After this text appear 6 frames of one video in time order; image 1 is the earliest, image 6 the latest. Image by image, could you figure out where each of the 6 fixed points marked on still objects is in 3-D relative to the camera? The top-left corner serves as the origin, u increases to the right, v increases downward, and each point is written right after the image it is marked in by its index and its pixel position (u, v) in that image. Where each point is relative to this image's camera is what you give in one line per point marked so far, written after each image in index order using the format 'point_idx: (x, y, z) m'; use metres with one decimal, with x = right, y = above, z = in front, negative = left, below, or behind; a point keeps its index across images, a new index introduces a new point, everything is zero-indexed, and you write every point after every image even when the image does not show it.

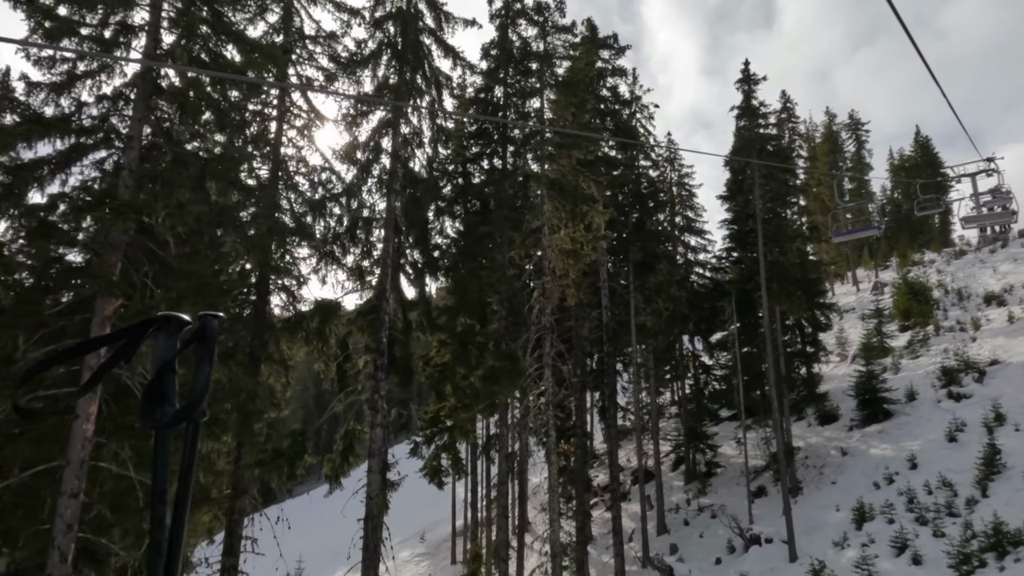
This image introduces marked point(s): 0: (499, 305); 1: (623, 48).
0: (-0.2, -0.3, +12.3) m
1: (+2.9, +6.4, +17.8) m
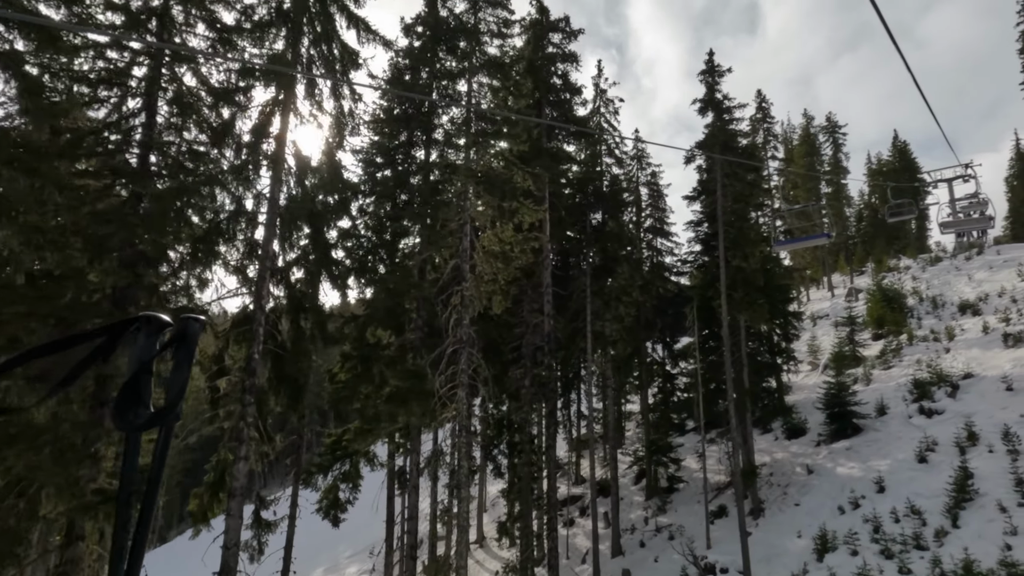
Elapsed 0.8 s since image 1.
0: (-1.6, -0.4, +10.8) m
1: (+1.5, +6.2, +16.3) m
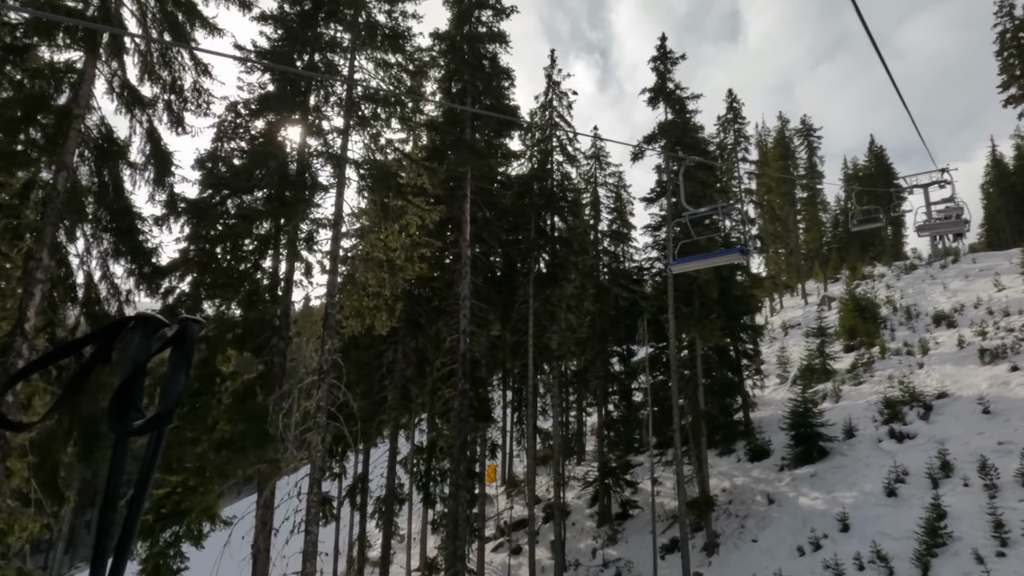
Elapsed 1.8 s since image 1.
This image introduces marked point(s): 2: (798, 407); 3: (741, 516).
0: (-3.1, -0.6, +8.9) m
1: (-0.1, +6.0, +14.4) m
2: (+8.5, -3.5, +19.8) m
3: (+6.2, -6.1, +18.1) m
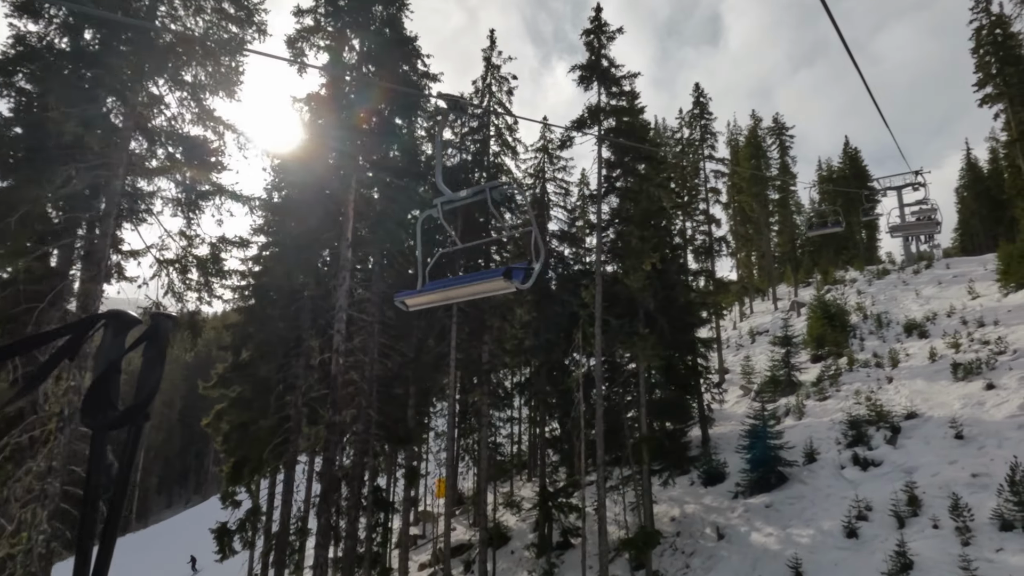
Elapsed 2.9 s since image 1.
0: (-4.8, -0.7, +6.6) m
1: (-1.9, +5.8, +12.3) m
2: (+6.5, -3.7, +17.9) m
3: (+4.2, -6.3, +16.1) m
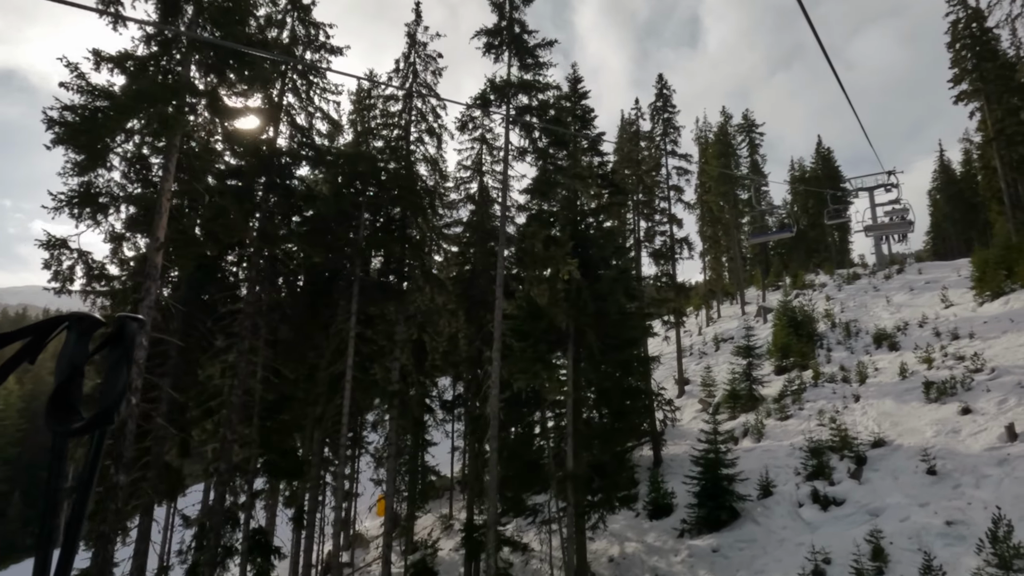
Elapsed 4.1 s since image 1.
0: (-6.4, -0.9, +4.1) m
1: (-3.6, +5.7, +9.8) m
2: (+4.5, -4.0, +15.7) m
3: (+2.3, -6.5, +13.9) m
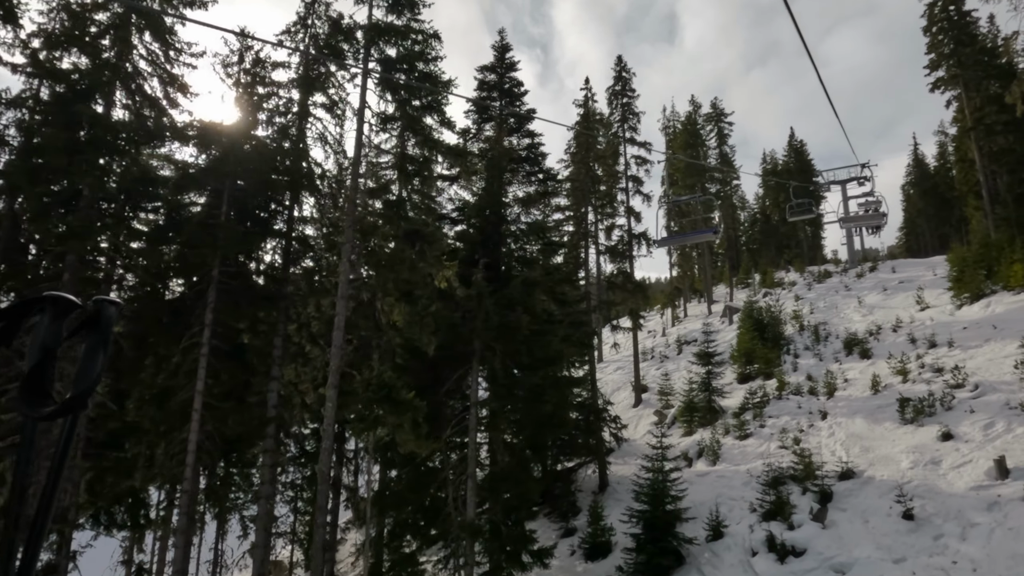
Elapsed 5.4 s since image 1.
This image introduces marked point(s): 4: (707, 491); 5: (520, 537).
0: (-7.9, -1.1, +1.3) m
1: (-5.3, +5.5, +7.1) m
2: (+2.6, -4.1, +13.3) m
3: (+0.4, -6.6, +11.4) m
4: (+4.4, -4.6, +15.2) m
5: (+0.1, -4.2, +11.3) m
